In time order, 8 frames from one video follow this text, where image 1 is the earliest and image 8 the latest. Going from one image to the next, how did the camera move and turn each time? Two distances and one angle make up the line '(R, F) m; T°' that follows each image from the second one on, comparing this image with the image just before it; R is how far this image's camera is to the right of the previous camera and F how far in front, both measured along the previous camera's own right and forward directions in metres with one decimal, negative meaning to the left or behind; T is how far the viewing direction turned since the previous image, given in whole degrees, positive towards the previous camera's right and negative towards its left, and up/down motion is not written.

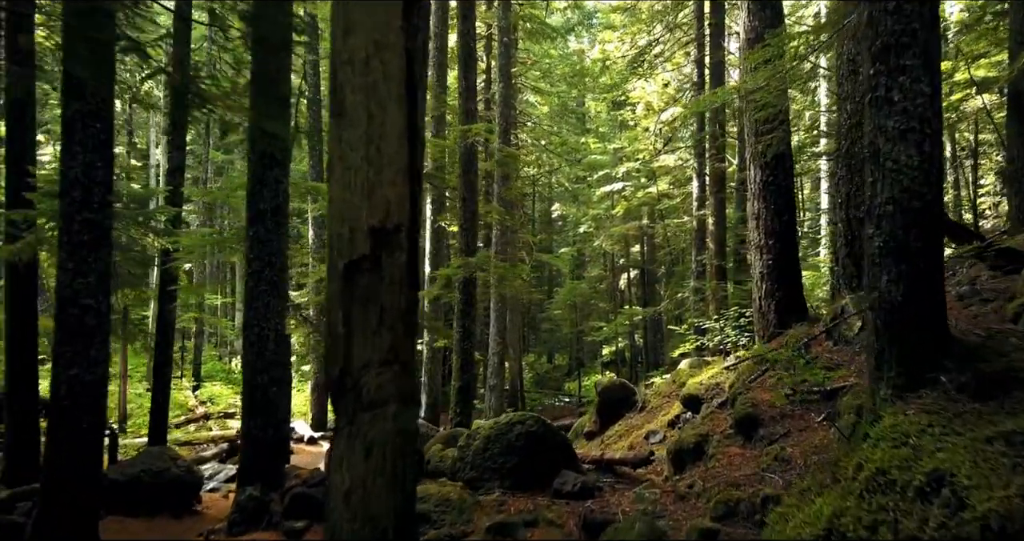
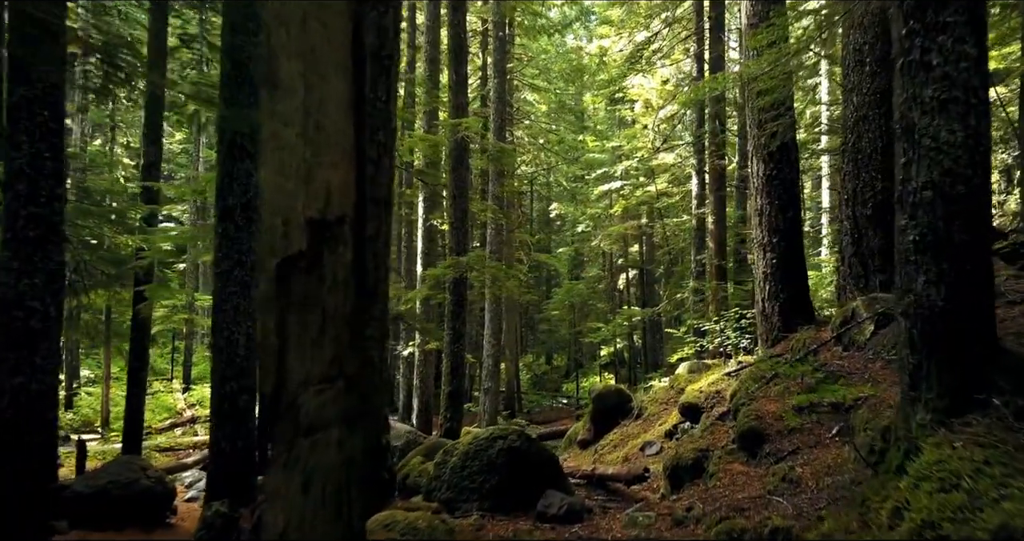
(+0.1, +0.5) m; 0°
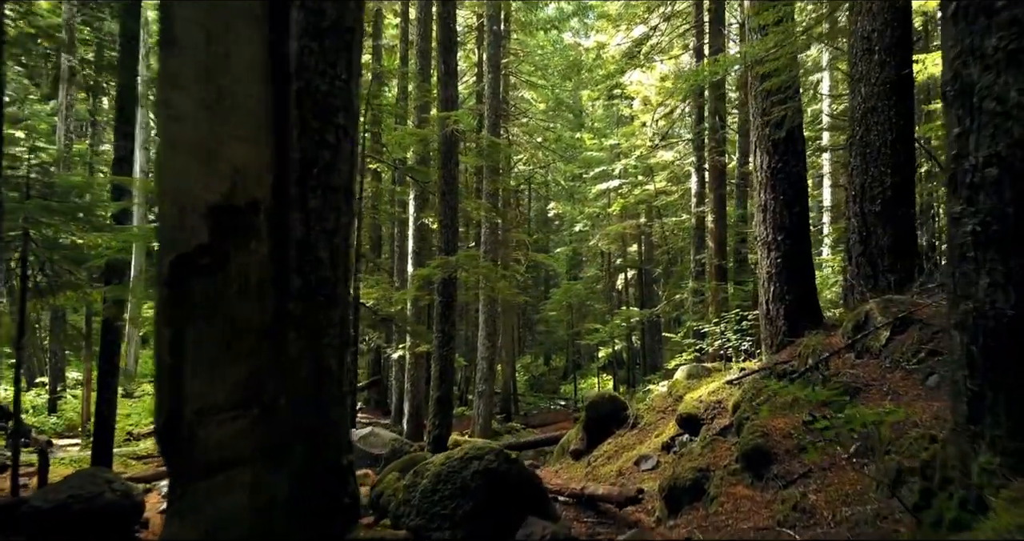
(+0.1, +0.5) m; 0°
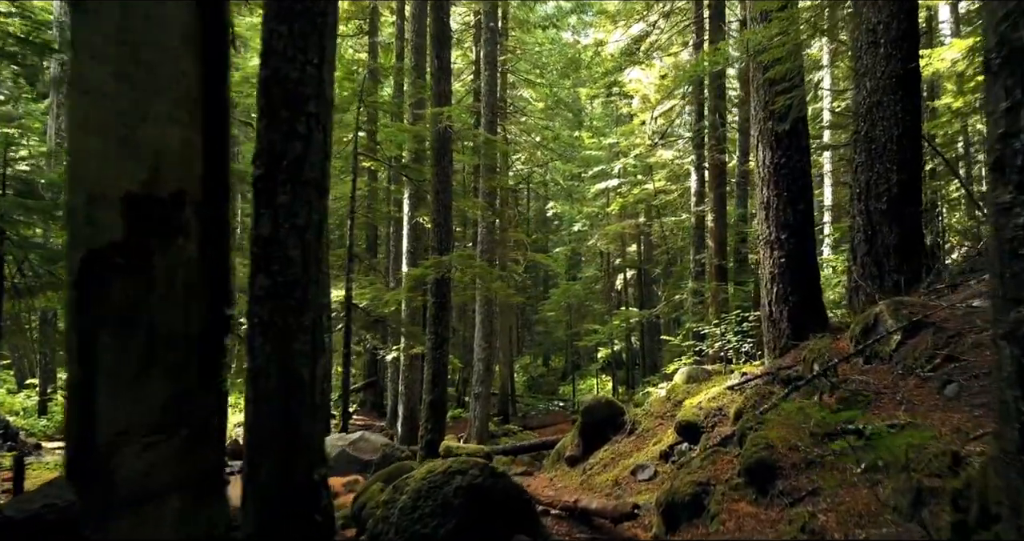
(+0.1, +0.3) m; 0°
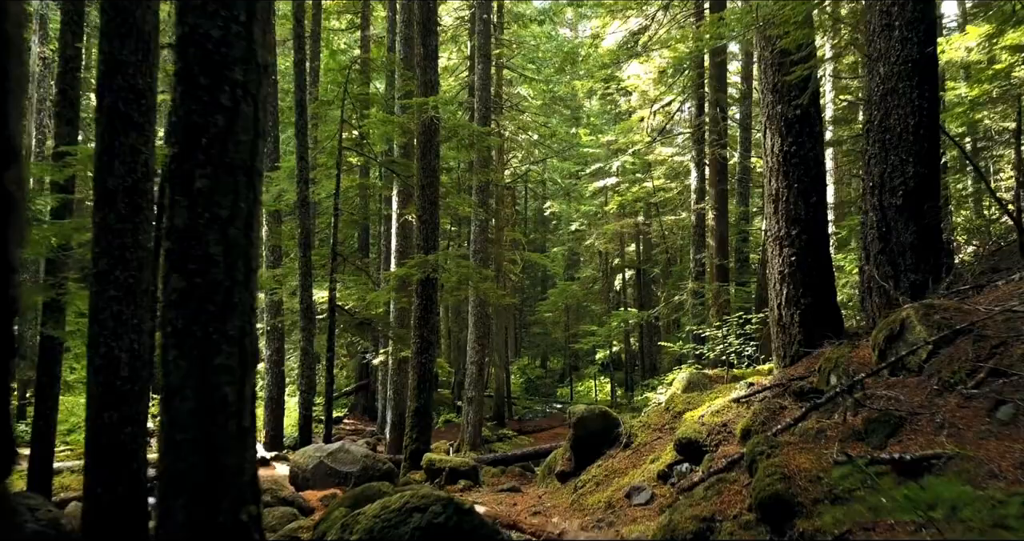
(+0.1, +0.6) m; 0°
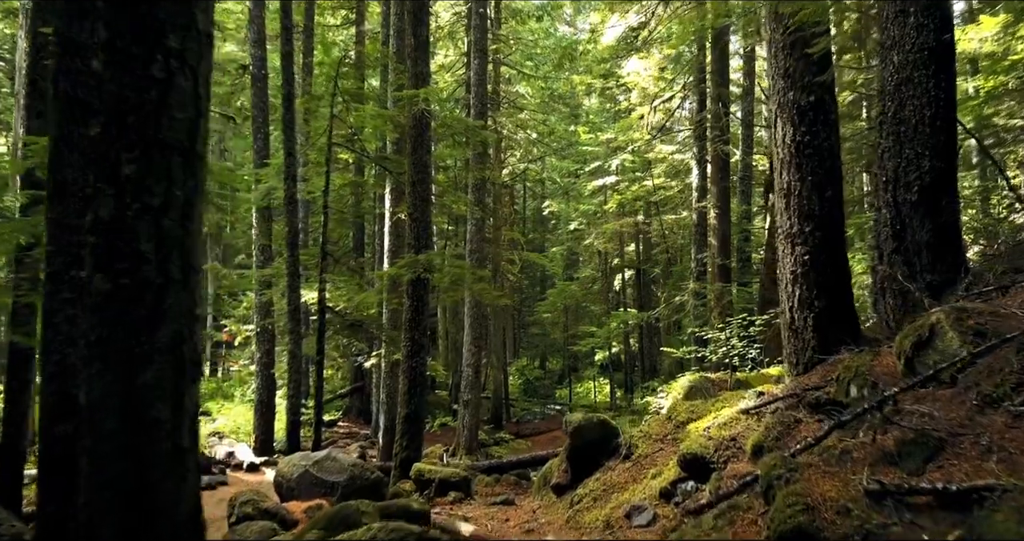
(+0.1, +0.4) m; 0°
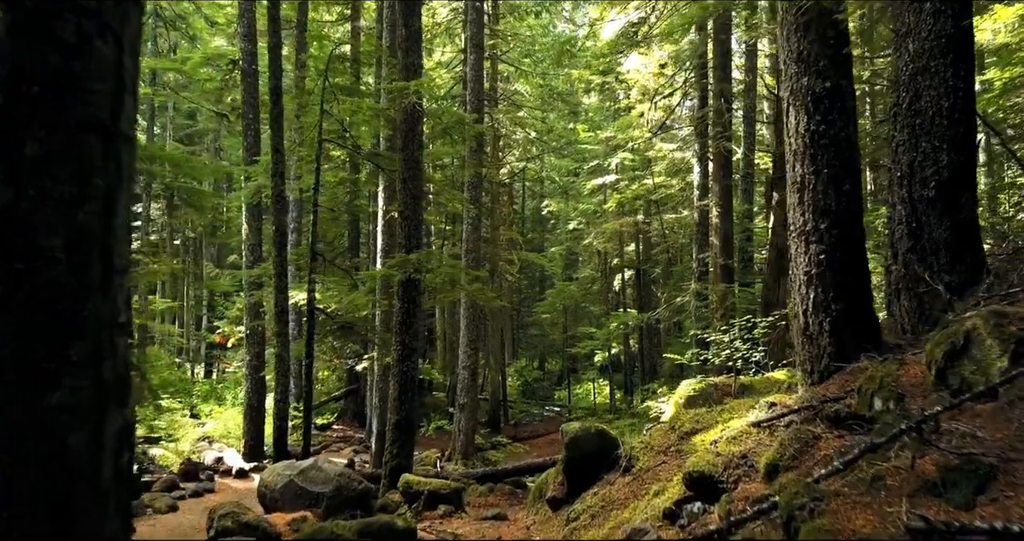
(+0.1, +0.4) m; 0°
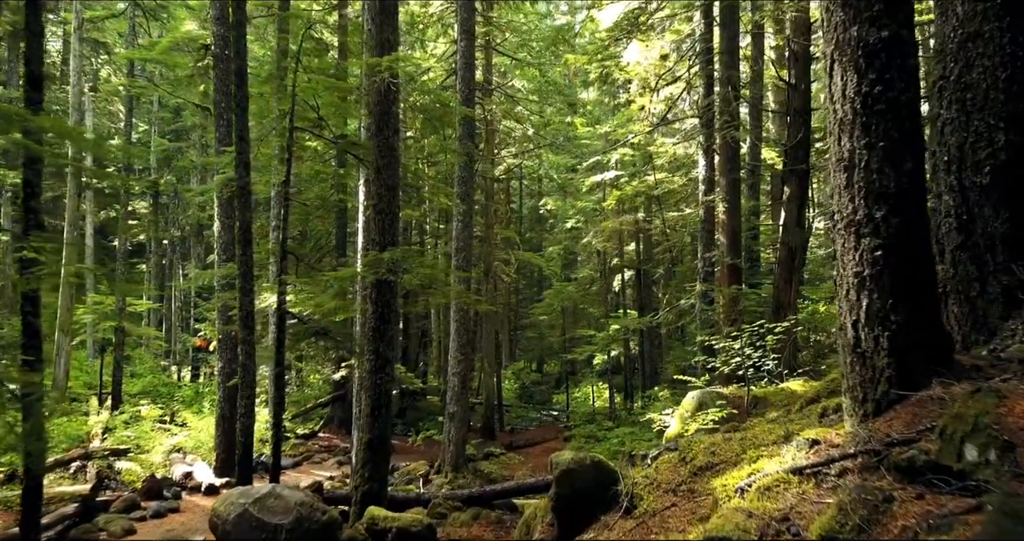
(+0.2, +1.0) m; 0°
